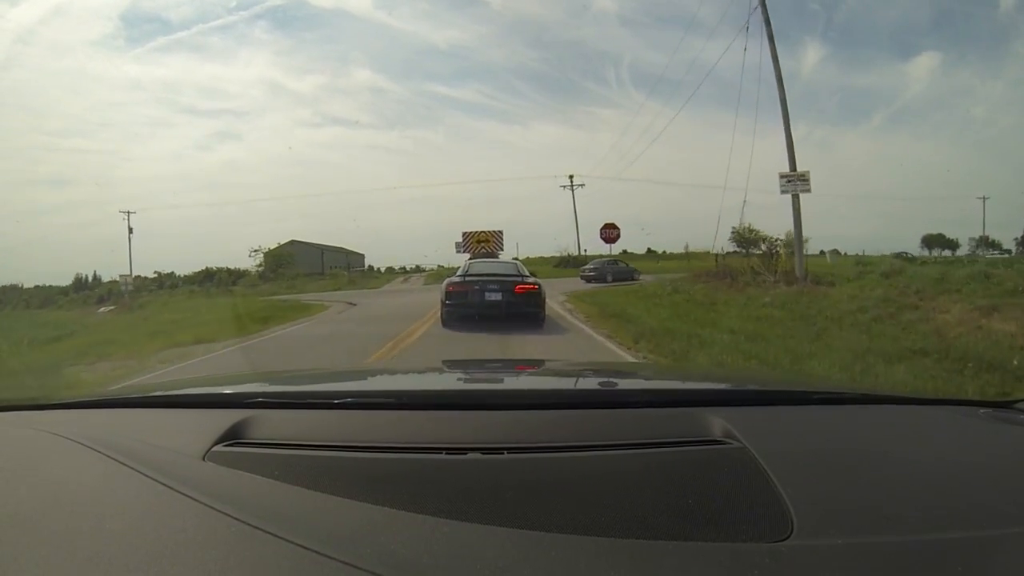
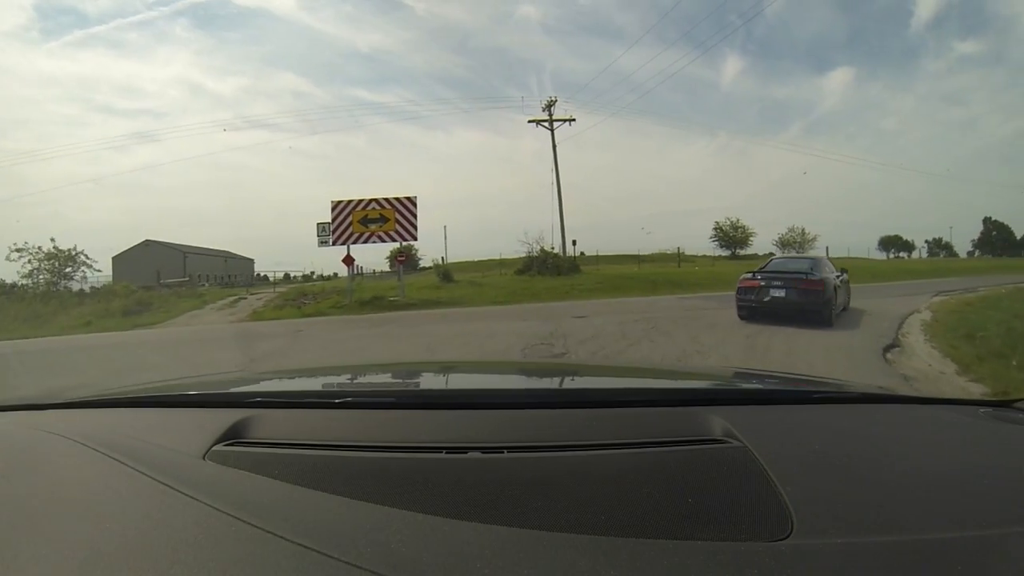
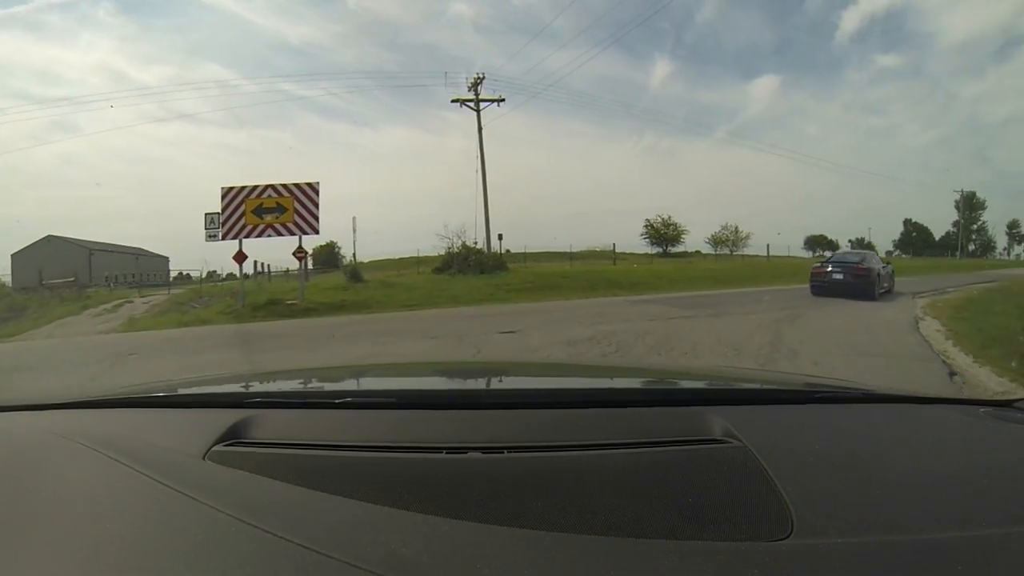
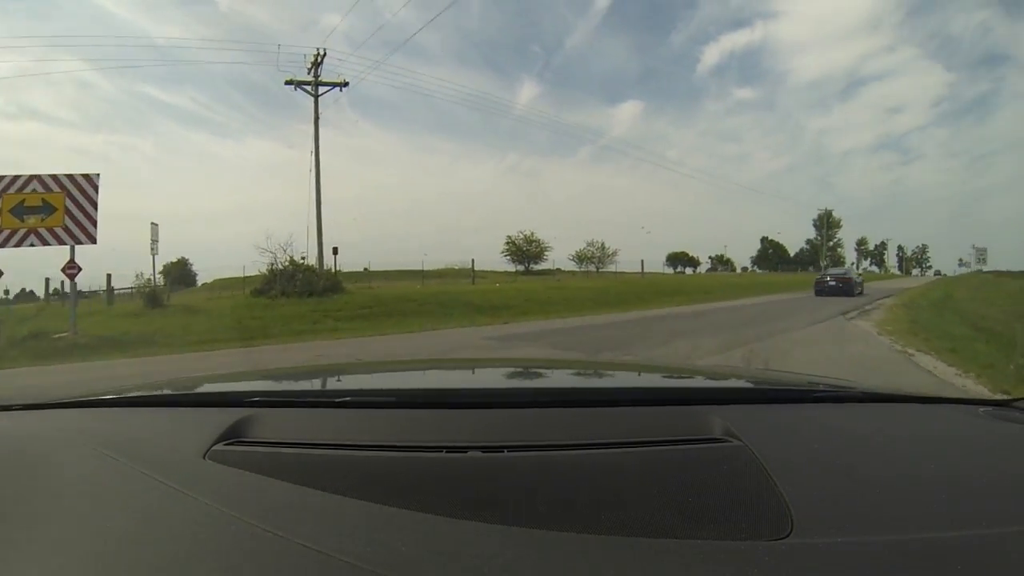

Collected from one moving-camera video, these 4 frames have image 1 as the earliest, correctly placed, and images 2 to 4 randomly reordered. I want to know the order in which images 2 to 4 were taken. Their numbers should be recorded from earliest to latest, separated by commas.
2, 3, 4
